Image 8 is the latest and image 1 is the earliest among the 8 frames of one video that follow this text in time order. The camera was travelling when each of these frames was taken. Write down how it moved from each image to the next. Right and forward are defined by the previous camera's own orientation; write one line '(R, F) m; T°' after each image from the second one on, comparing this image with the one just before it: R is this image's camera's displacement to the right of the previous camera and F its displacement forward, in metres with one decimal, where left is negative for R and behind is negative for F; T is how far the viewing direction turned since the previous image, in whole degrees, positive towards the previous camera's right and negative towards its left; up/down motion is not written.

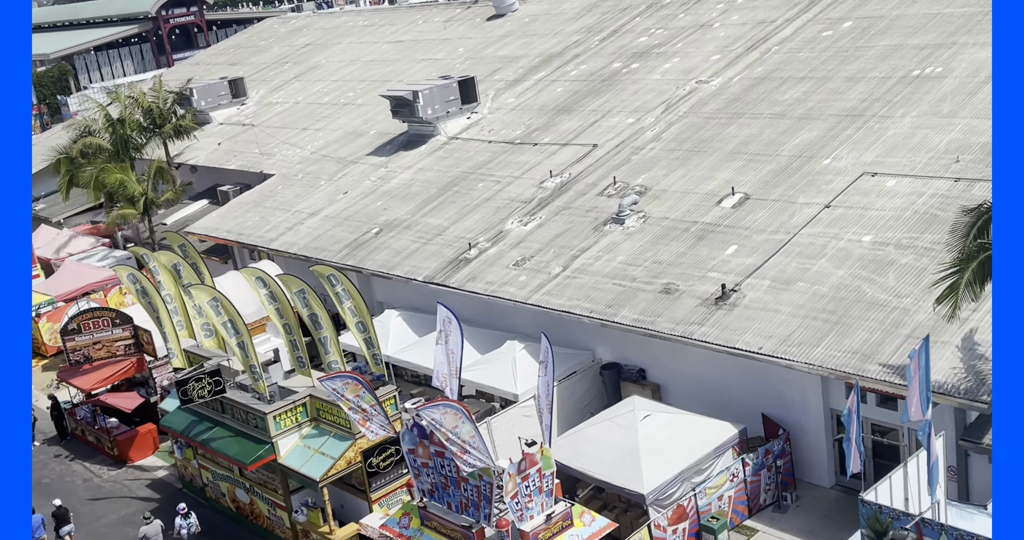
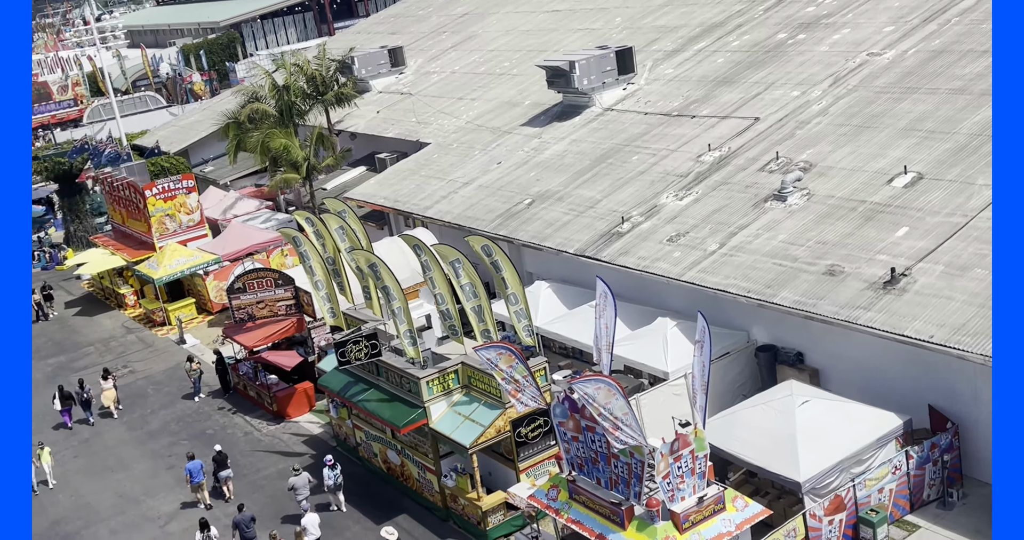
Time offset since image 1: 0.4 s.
(-0.1, +0.1) m; -8°
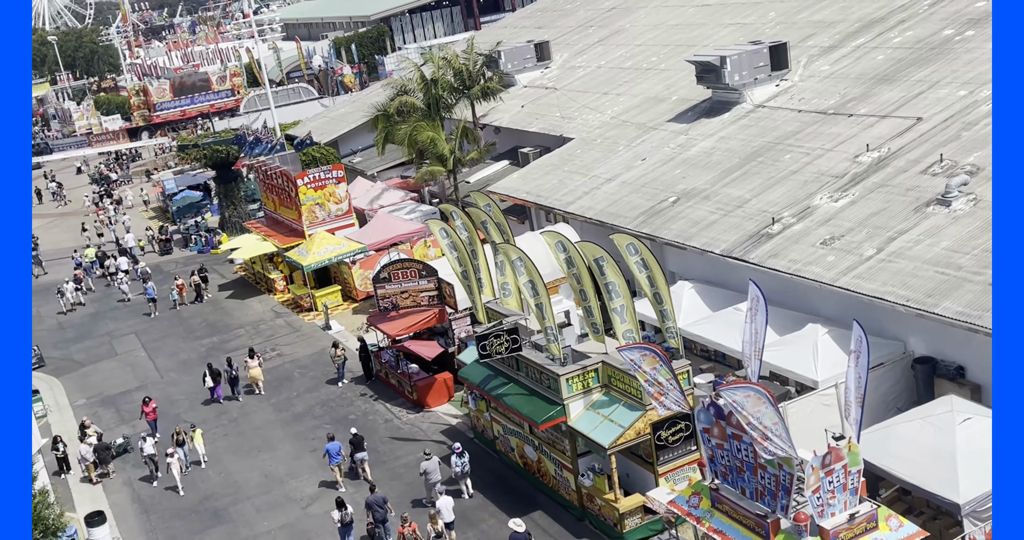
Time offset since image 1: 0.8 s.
(-0.1, +0.1) m; -7°
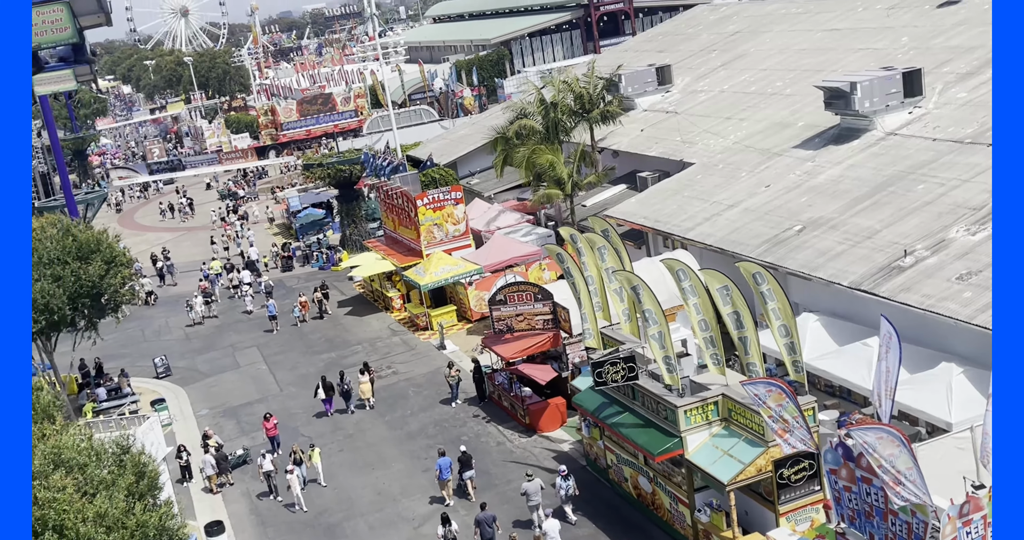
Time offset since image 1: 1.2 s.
(-0.1, +0.1) m; -6°
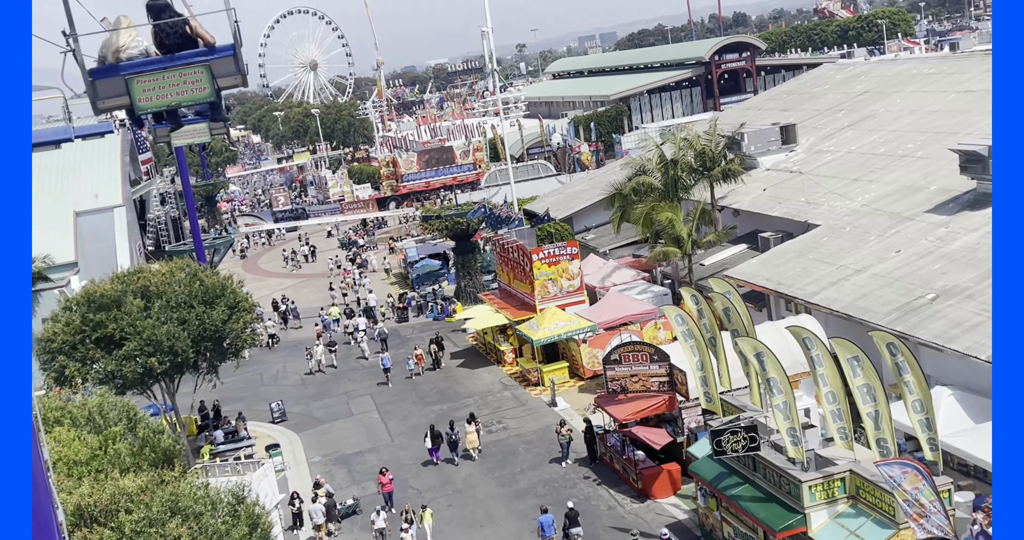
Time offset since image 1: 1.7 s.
(-0.1, +0.2) m; -6°
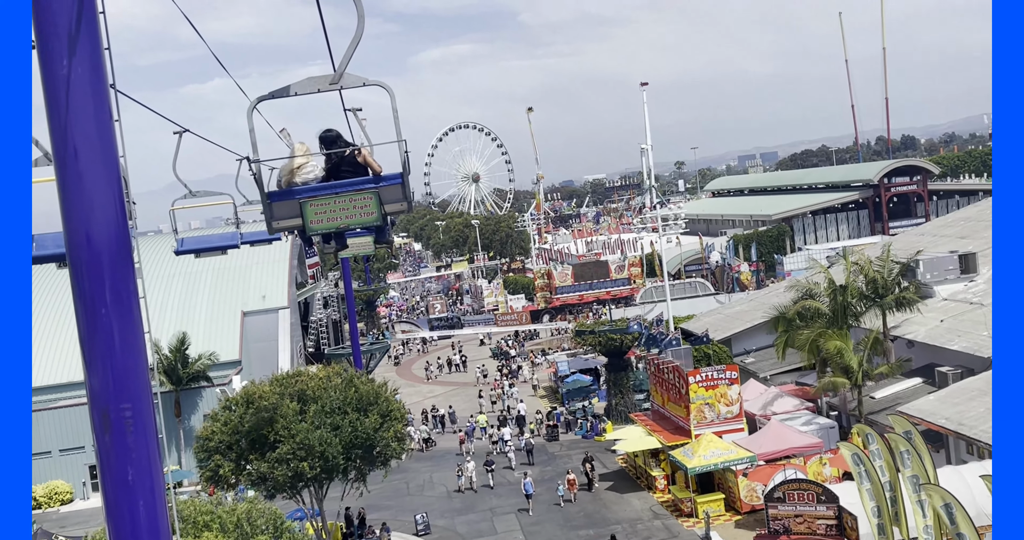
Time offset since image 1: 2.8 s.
(-0.2, +0.5) m; -8°
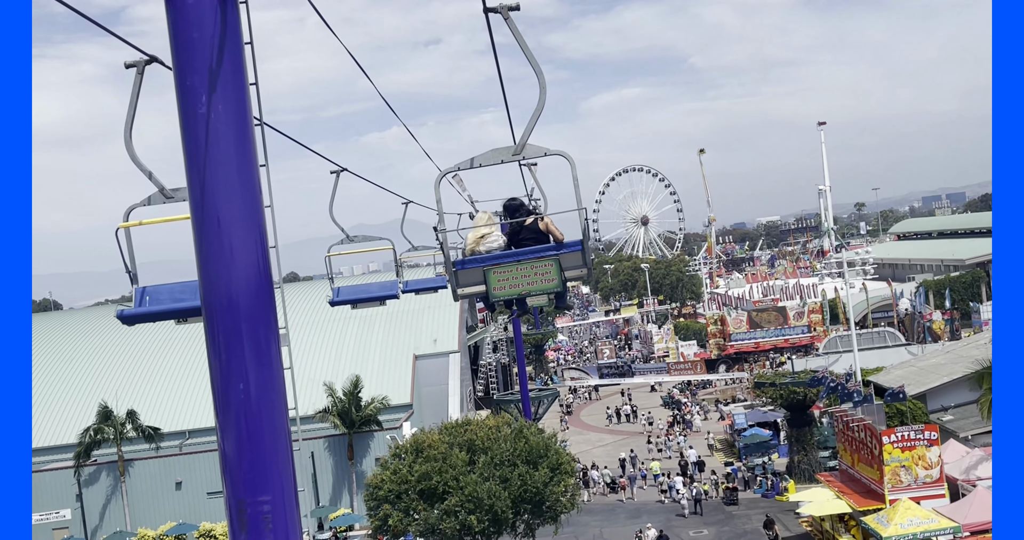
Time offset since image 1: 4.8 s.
(-0.2, +0.8) m; -9°
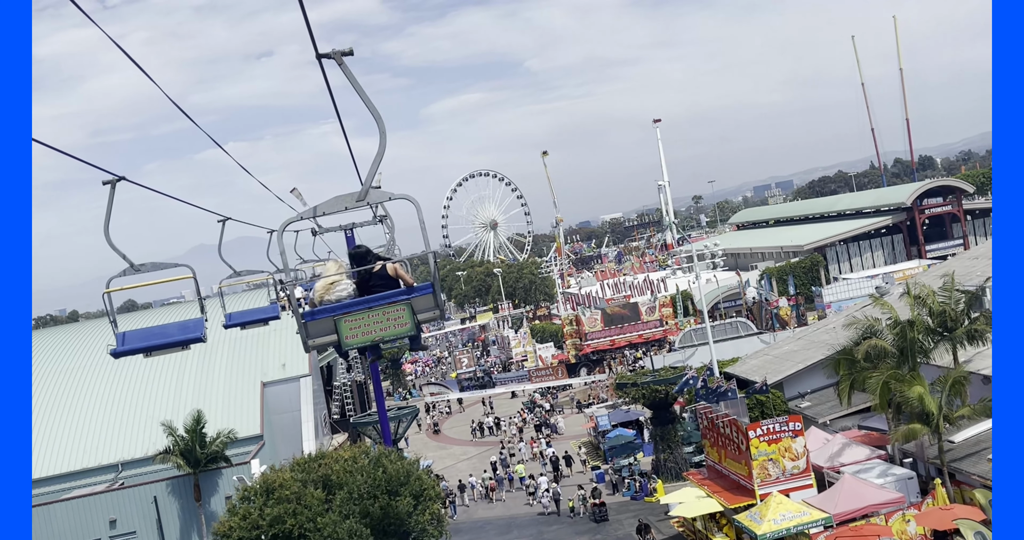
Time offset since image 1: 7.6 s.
(+0.1, +1.3) m; +8°
